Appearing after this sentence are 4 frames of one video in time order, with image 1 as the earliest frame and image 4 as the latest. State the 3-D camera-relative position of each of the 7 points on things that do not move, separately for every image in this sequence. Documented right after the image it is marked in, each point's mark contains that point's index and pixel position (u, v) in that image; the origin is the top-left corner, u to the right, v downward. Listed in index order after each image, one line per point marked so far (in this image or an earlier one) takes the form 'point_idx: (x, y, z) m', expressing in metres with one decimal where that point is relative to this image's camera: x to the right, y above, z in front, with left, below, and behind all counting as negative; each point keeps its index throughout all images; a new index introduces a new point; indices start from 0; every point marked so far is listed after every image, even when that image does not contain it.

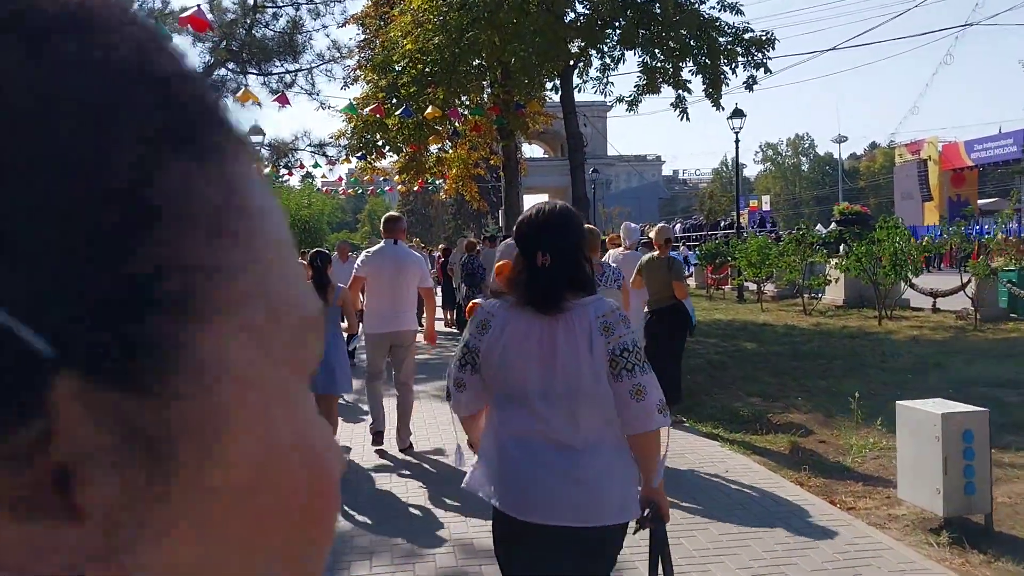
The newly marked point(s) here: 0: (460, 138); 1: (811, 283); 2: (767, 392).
0: (-1.1, +3.1, +18.5) m
1: (+5.4, +0.1, +16.6) m
2: (+2.4, -1.0, +8.6) m
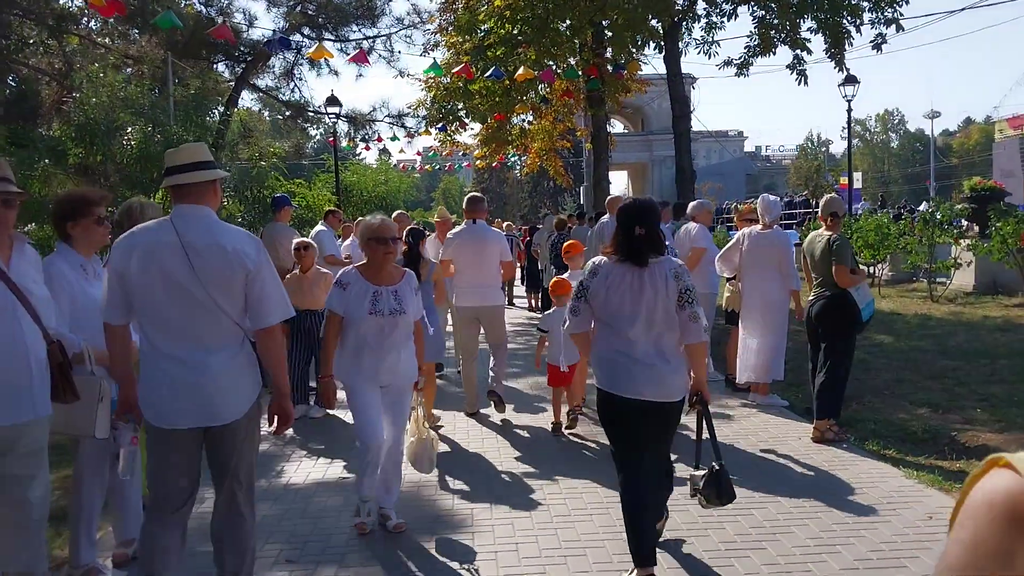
0: (+0.7, +3.5, +17.3) m
1: (+6.9, +0.4, +14.9) m
2: (+3.3, -0.9, +7.1) m
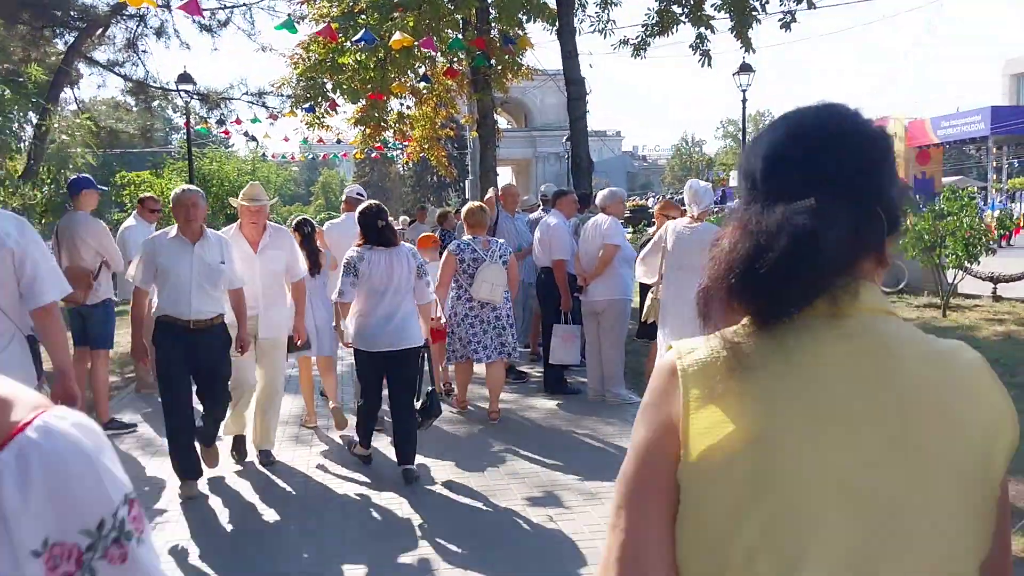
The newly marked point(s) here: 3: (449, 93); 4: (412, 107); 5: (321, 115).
0: (-1.4, +3.5, +15.7) m
1: (+5.1, +0.4, +14.2) m
2: (+2.5, -0.9, +6.0) m
3: (-1.1, +3.5, +16.7) m
4: (-1.8, +3.4, +17.1) m
5: (-3.1, +2.8, +15.0) m
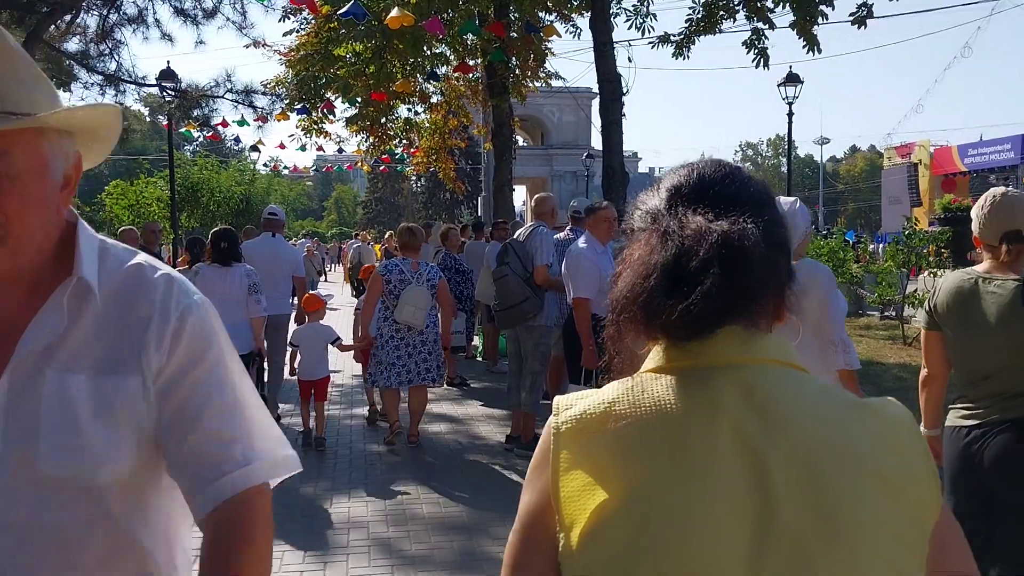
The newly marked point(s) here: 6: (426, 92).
0: (-1.1, +3.0, +14.0) m
1: (+5.3, -0.2, +12.3) m
2: (+2.5, -1.2, +4.1) m
3: (-0.8, +3.1, +15.0) m
4: (-1.5, +2.9, +15.3) m
5: (-2.8, +2.5, +13.3) m
6: (-1.3, +3.0, +14.3) m
